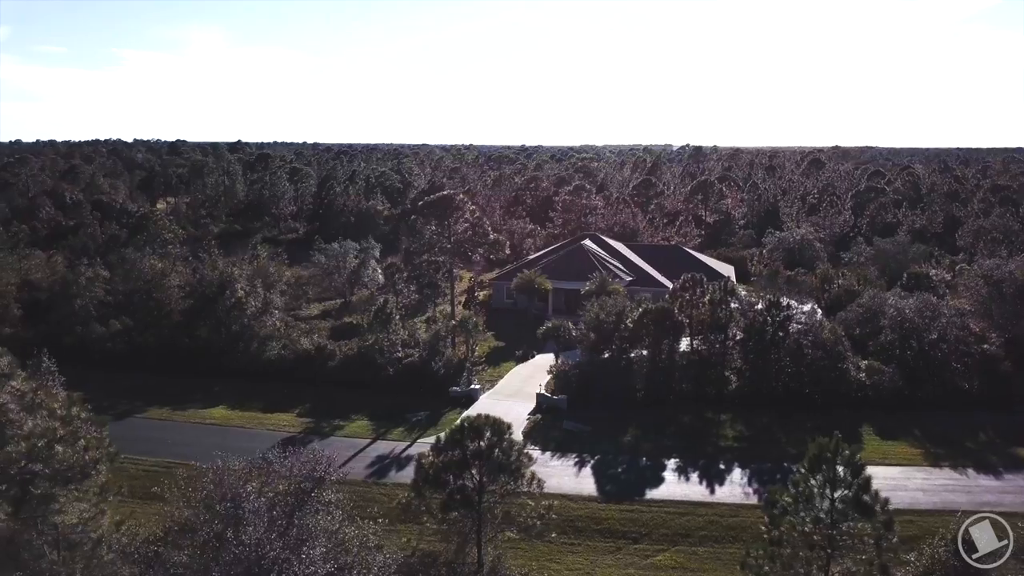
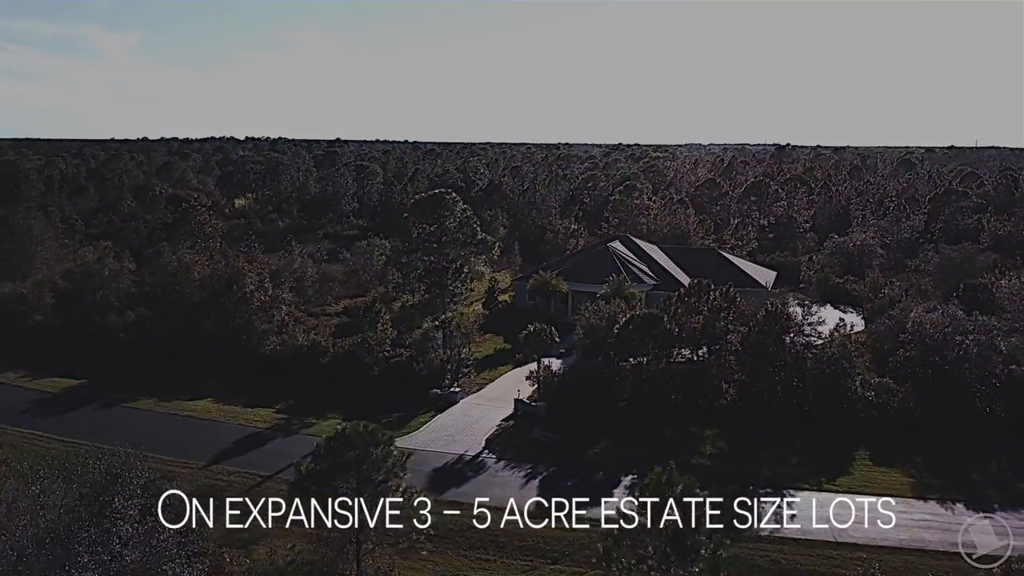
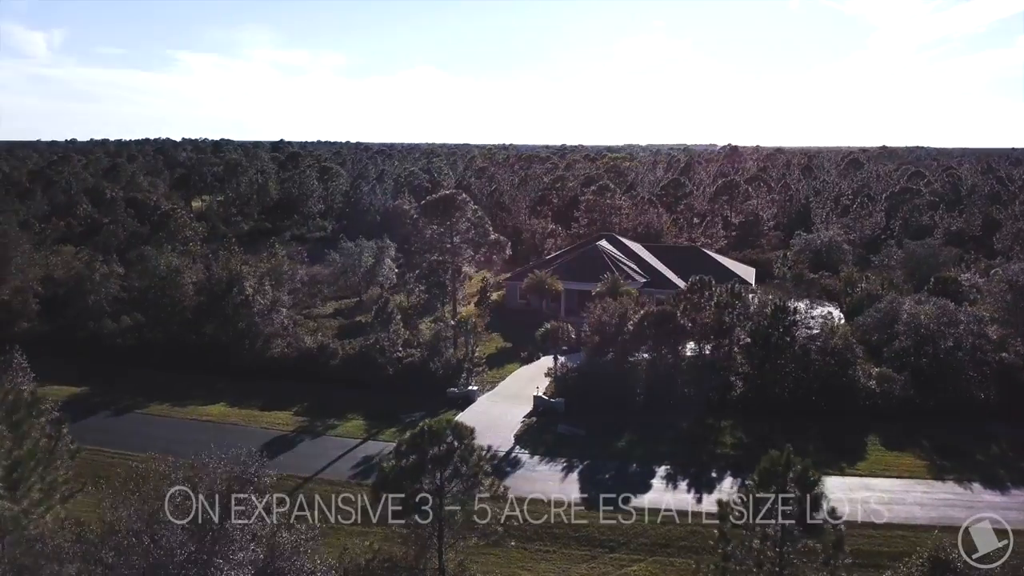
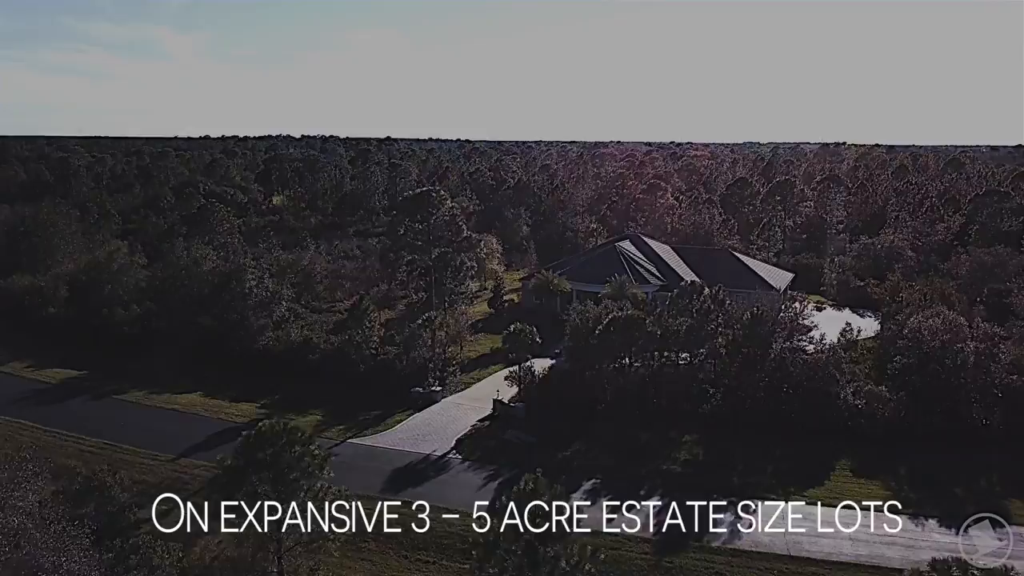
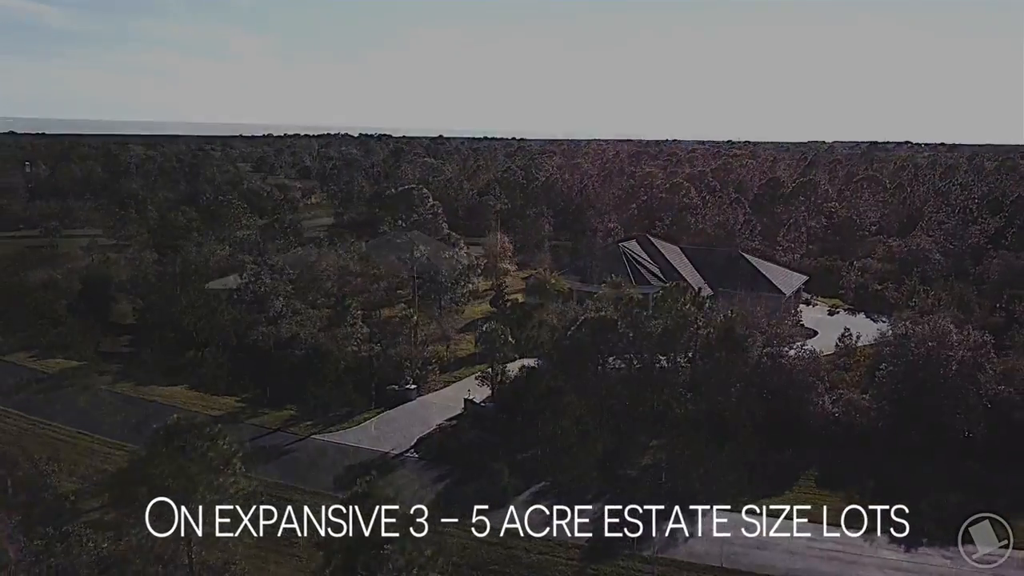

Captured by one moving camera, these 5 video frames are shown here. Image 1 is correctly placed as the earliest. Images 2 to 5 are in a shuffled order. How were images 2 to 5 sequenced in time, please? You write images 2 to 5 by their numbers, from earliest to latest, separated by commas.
3, 2, 4, 5
